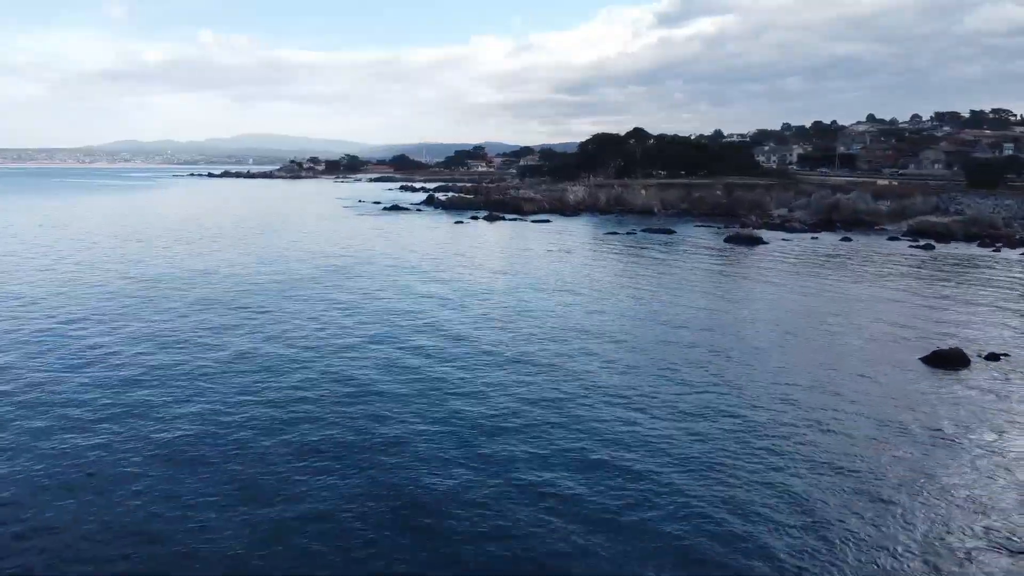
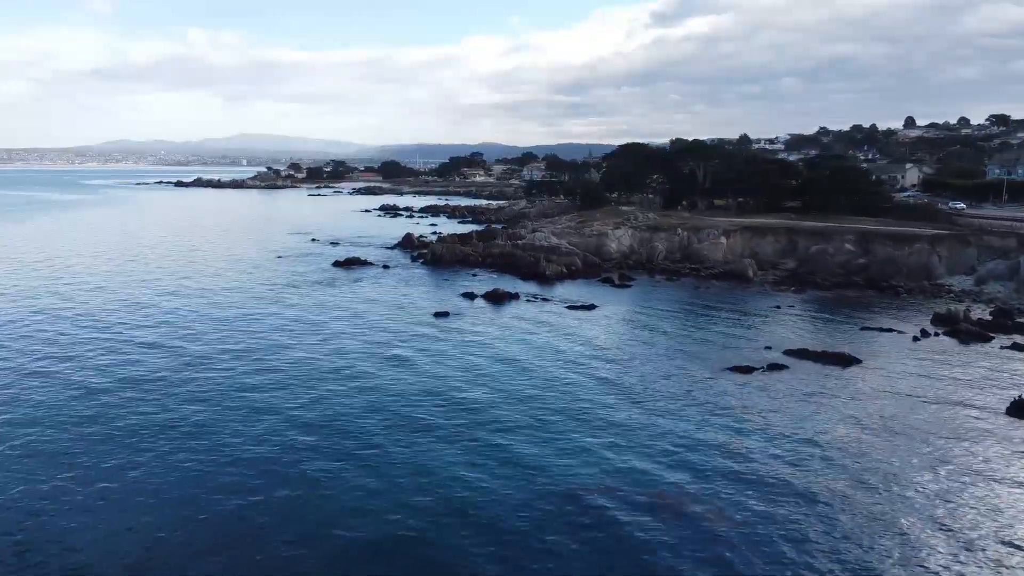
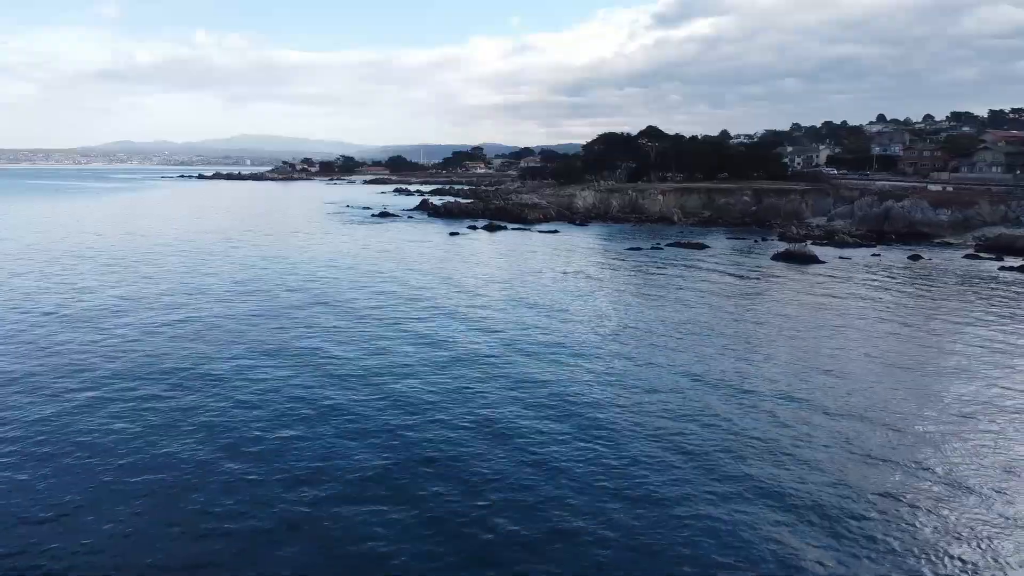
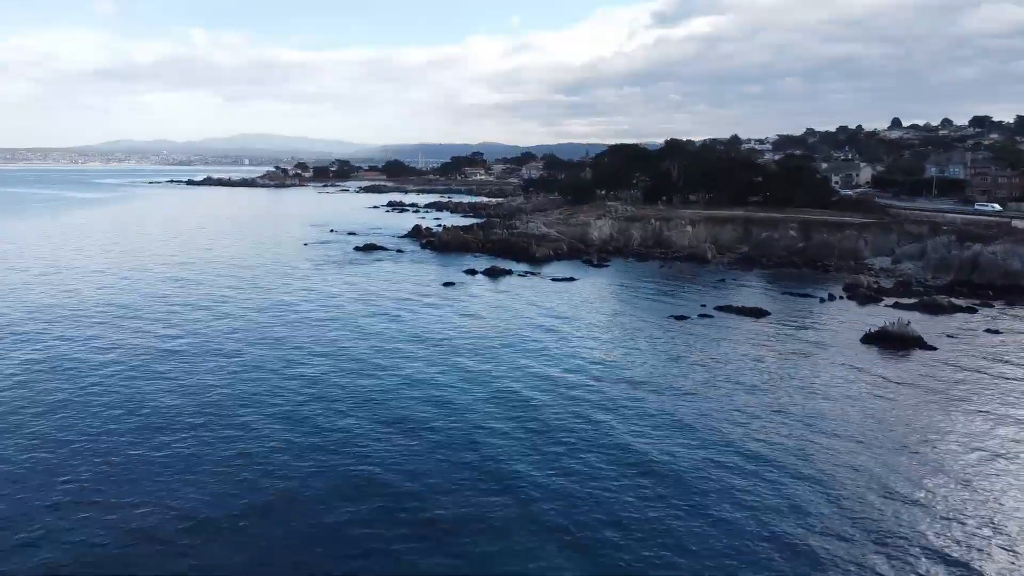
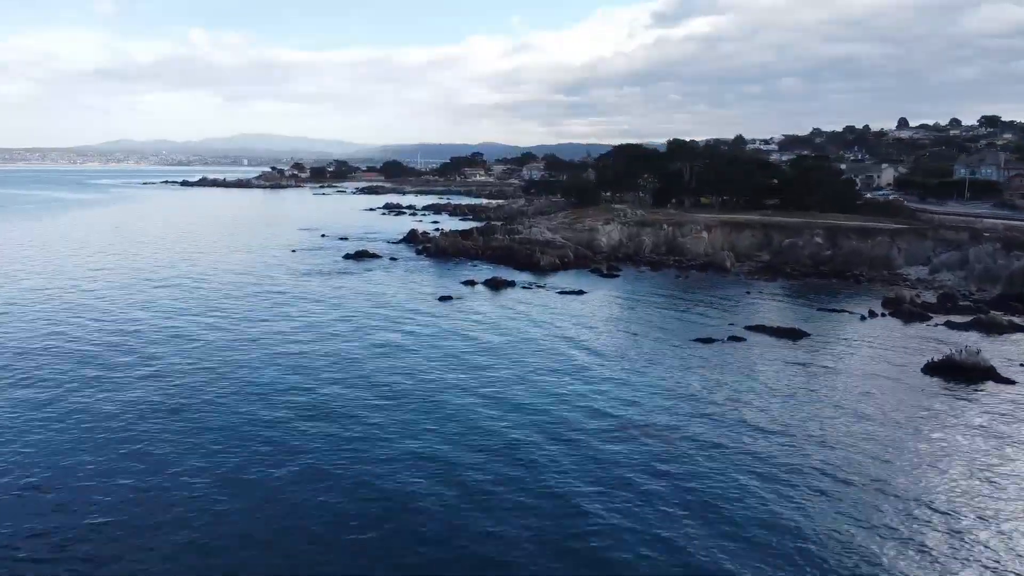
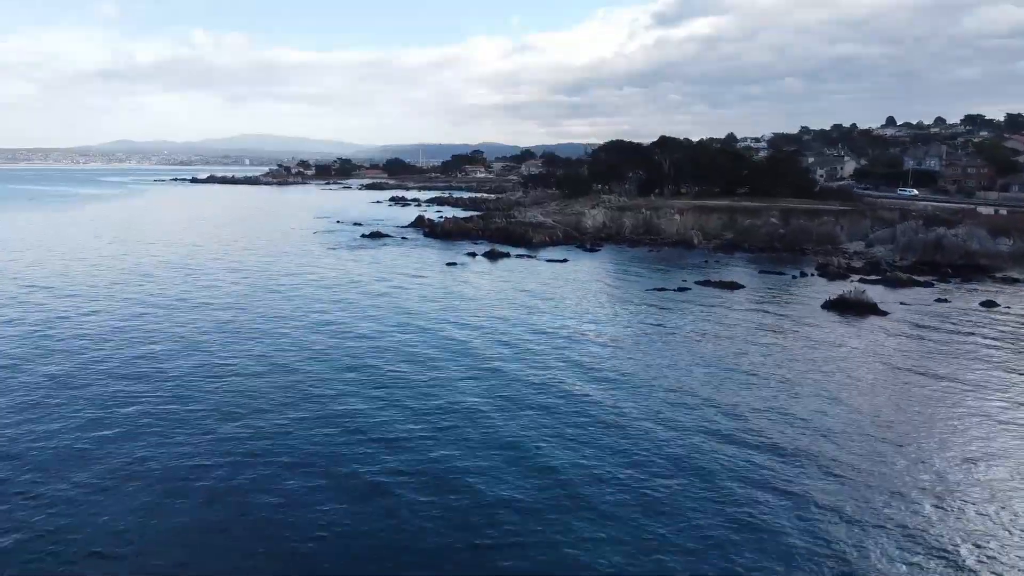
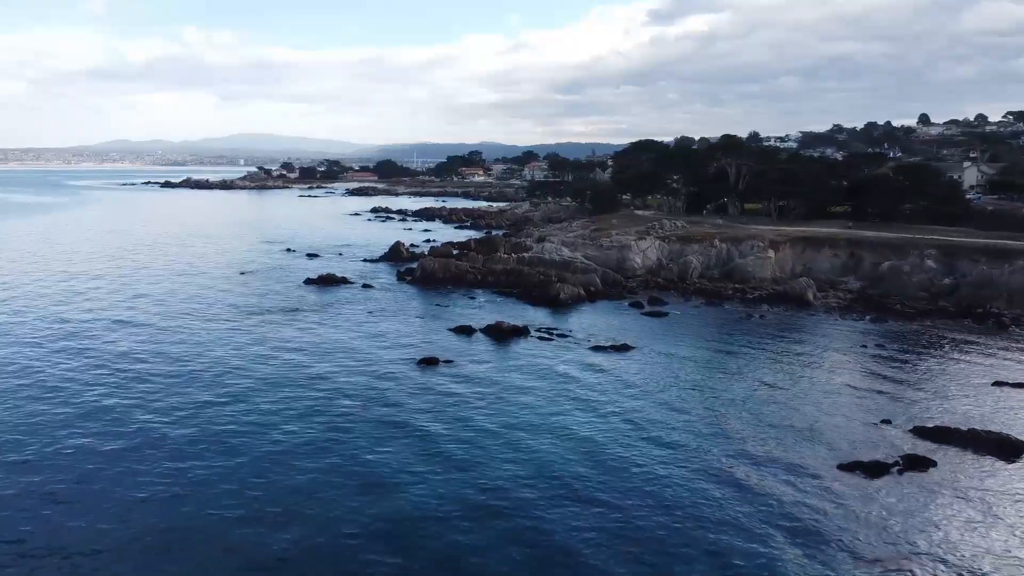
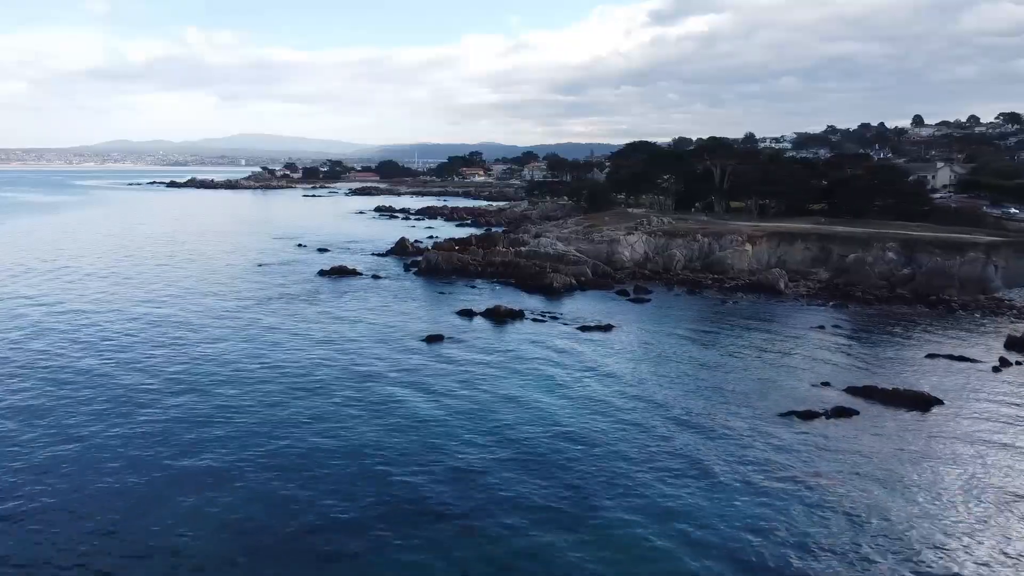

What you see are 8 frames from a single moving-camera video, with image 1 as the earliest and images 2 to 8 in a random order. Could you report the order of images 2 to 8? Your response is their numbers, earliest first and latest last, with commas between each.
3, 6, 4, 5, 2, 8, 7
